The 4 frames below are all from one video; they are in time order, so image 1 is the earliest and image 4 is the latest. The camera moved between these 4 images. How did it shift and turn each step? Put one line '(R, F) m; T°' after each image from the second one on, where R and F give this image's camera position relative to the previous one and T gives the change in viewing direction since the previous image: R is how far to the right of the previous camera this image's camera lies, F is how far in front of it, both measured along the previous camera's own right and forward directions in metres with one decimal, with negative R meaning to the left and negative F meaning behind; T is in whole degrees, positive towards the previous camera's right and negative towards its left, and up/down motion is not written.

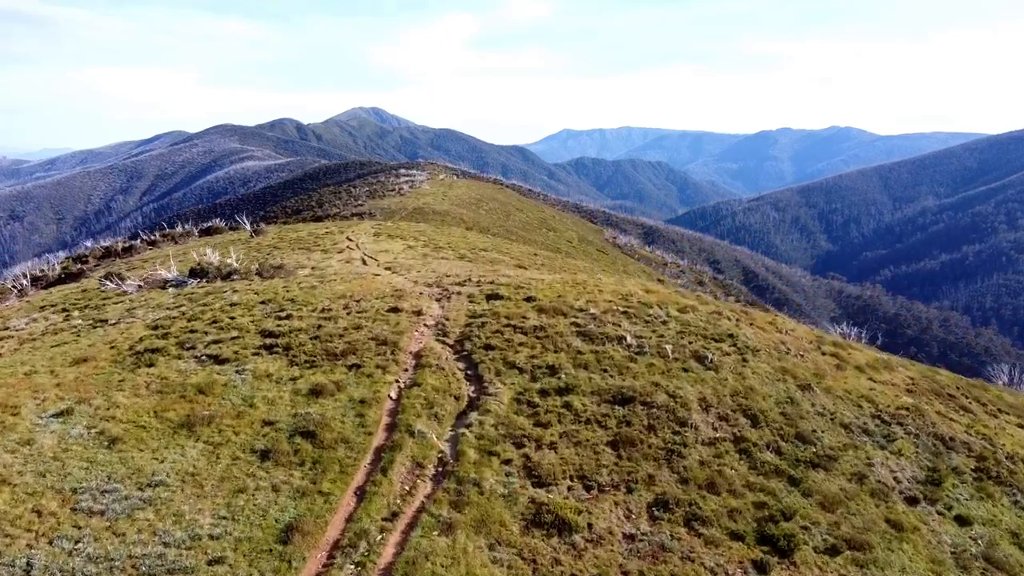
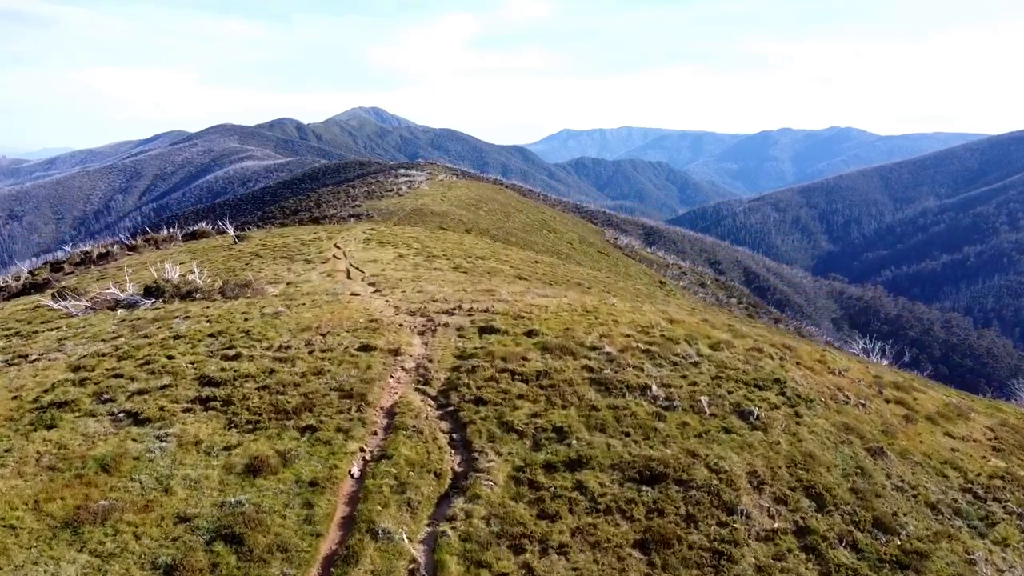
(0.0, +3.6) m; 0°
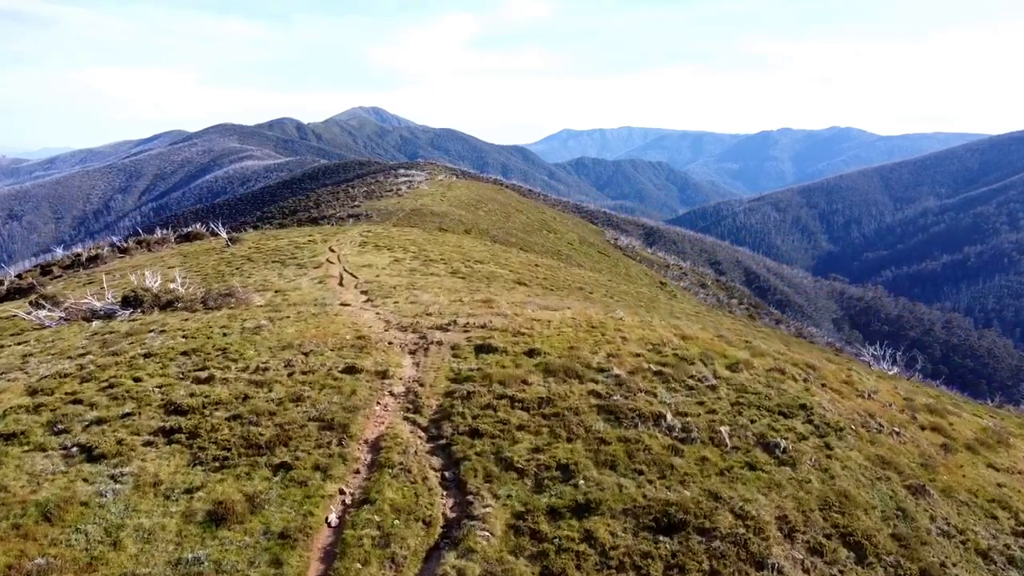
(0.0, +1.5) m; 0°
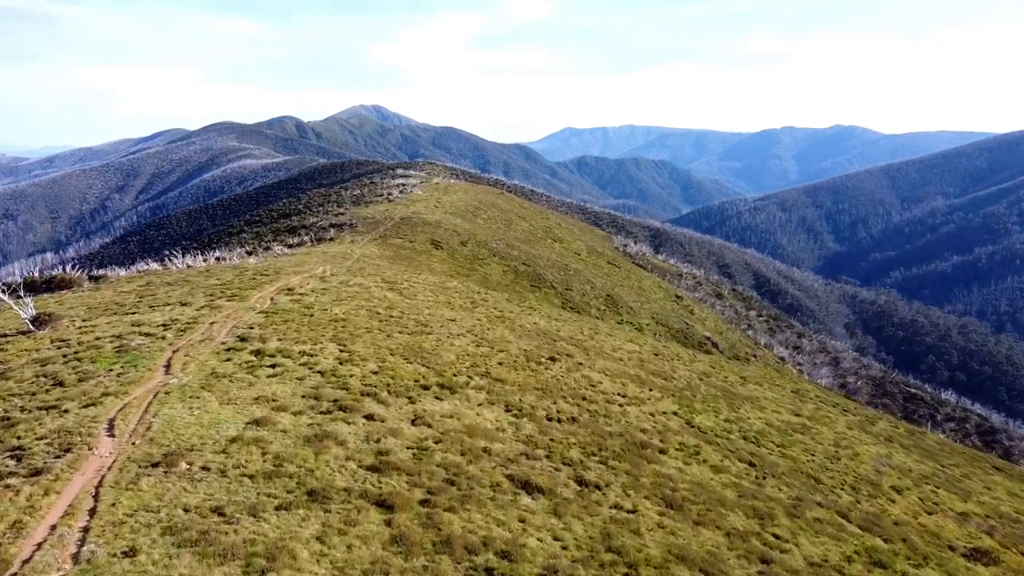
(+0.1, +23.9) m; 0°
